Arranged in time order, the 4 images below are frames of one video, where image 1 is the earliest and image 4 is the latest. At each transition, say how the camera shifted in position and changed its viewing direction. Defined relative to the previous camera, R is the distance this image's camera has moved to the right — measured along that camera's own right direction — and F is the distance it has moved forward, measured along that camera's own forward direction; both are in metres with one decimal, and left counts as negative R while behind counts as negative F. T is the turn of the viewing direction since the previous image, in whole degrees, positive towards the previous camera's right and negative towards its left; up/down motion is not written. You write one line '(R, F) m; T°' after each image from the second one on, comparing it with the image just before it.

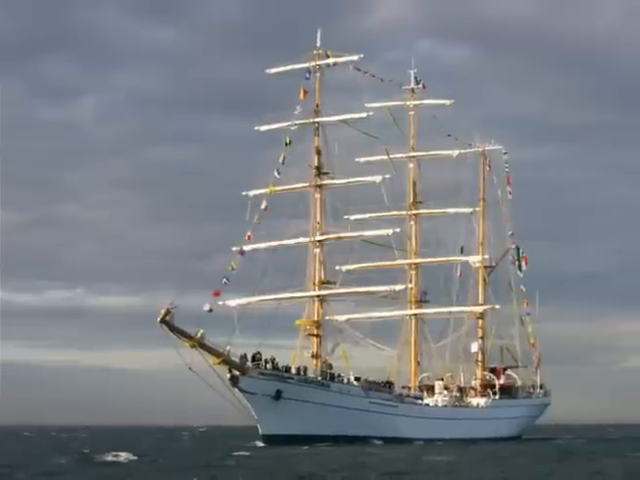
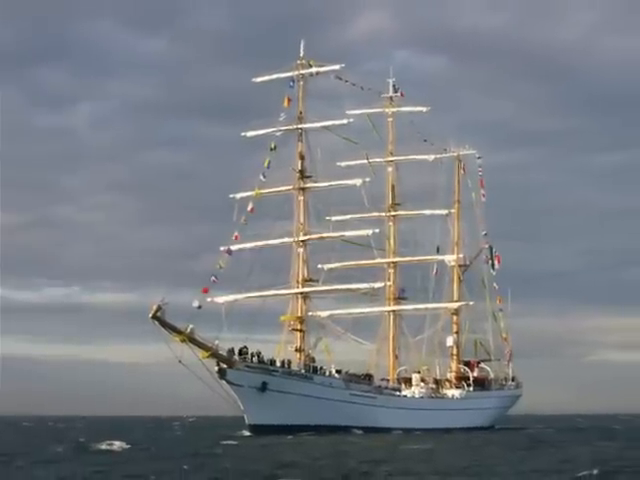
(+0.6, -2.7) m; 0°
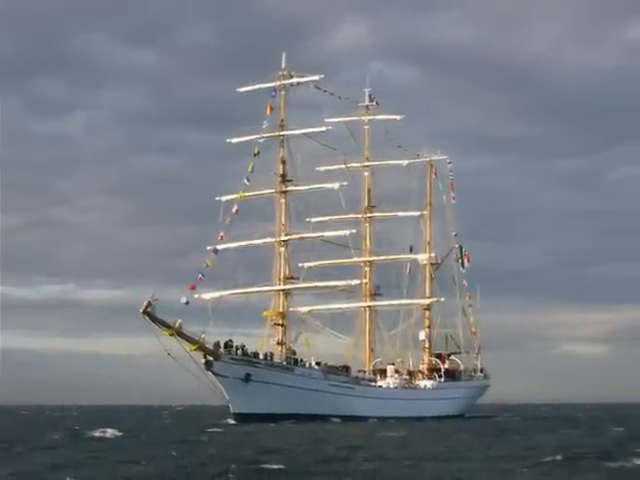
(+0.7, -3.3) m; 0°
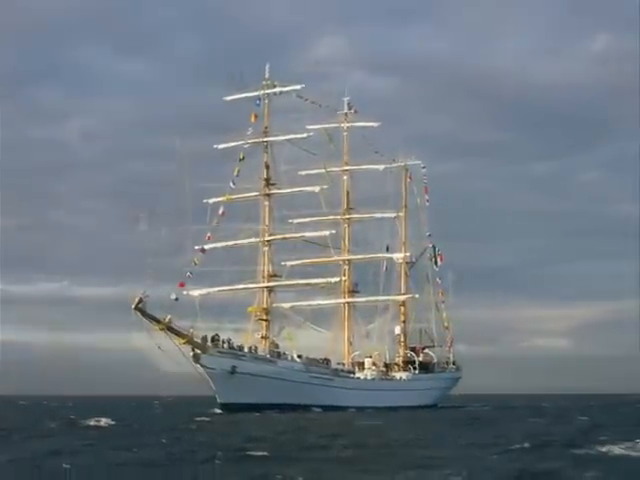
(+0.3, -3.4) m; +1°
